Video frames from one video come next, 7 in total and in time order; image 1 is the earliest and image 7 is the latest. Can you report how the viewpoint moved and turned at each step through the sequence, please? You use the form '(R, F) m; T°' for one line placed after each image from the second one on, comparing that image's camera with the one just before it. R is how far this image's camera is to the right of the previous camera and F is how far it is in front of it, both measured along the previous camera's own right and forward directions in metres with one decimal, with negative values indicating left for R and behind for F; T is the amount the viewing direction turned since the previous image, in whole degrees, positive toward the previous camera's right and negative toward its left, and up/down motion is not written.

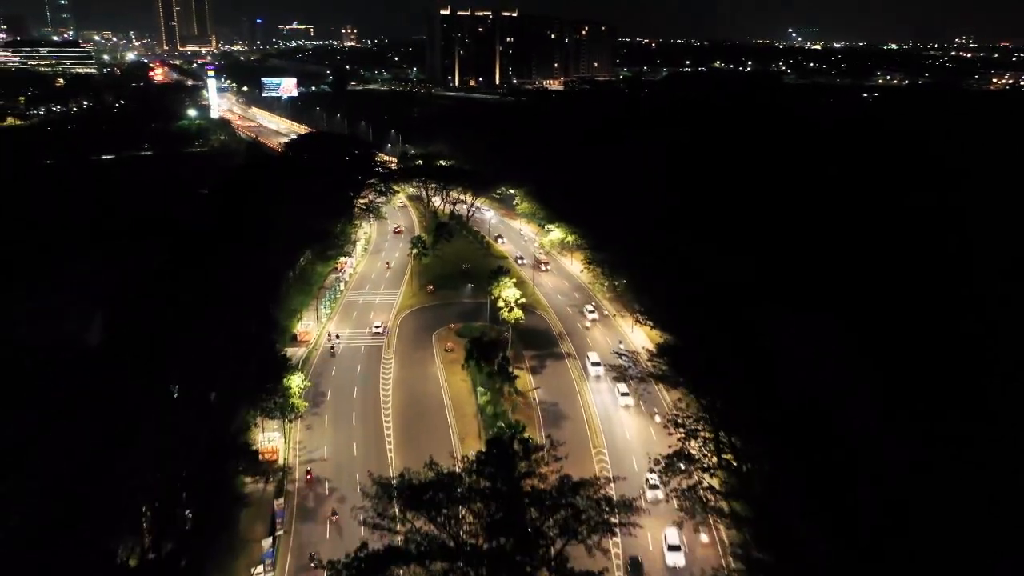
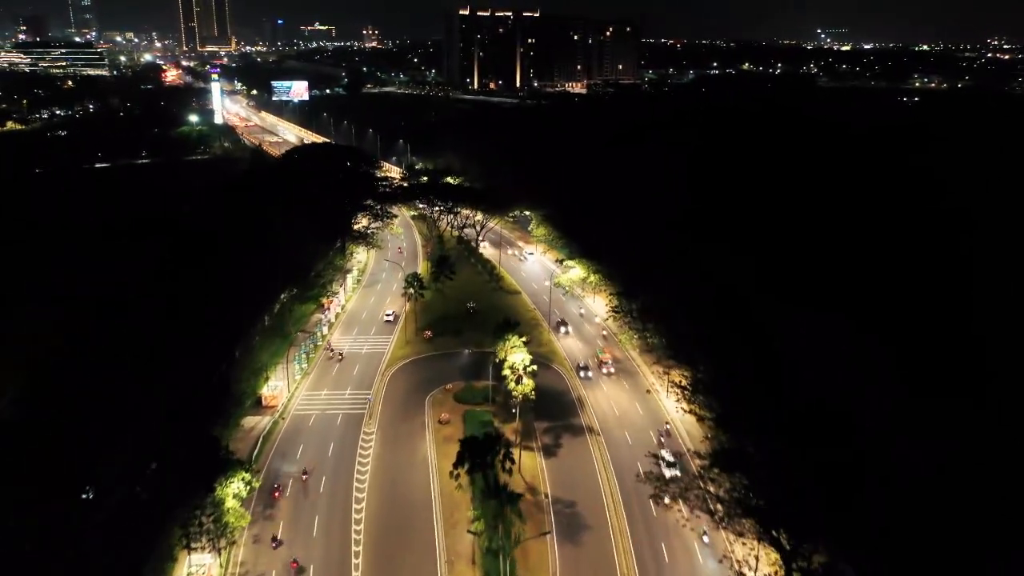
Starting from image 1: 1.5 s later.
(+0.4, +6.4) m; -1°
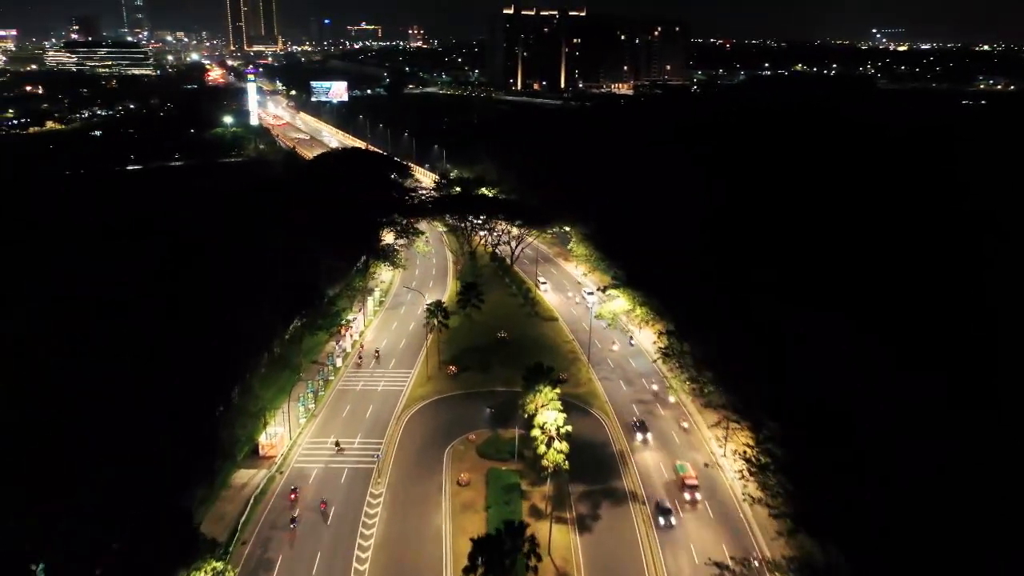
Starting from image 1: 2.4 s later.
(+0.3, +4.1) m; -3°
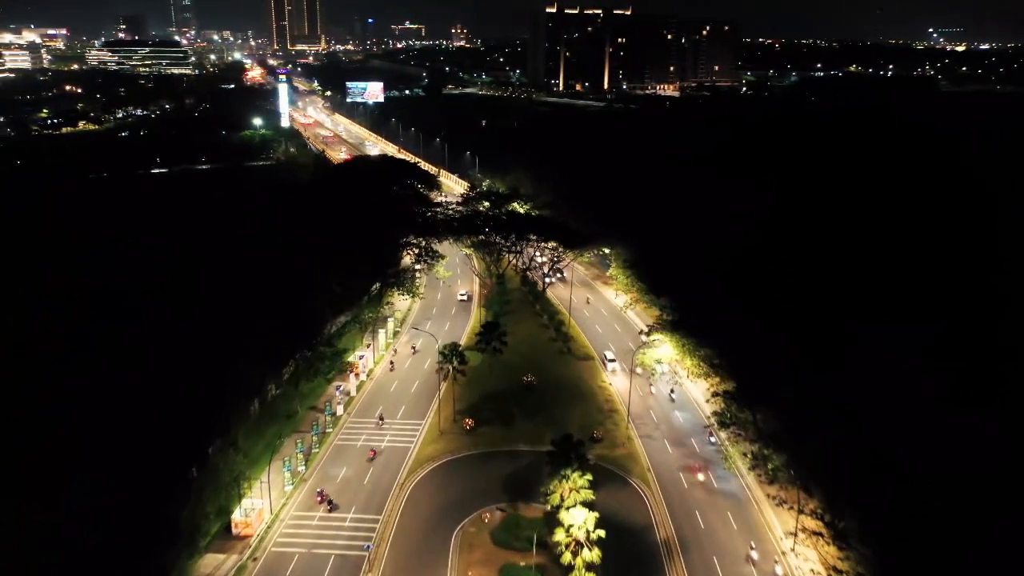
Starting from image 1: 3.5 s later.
(+0.4, +4.7) m; -3°
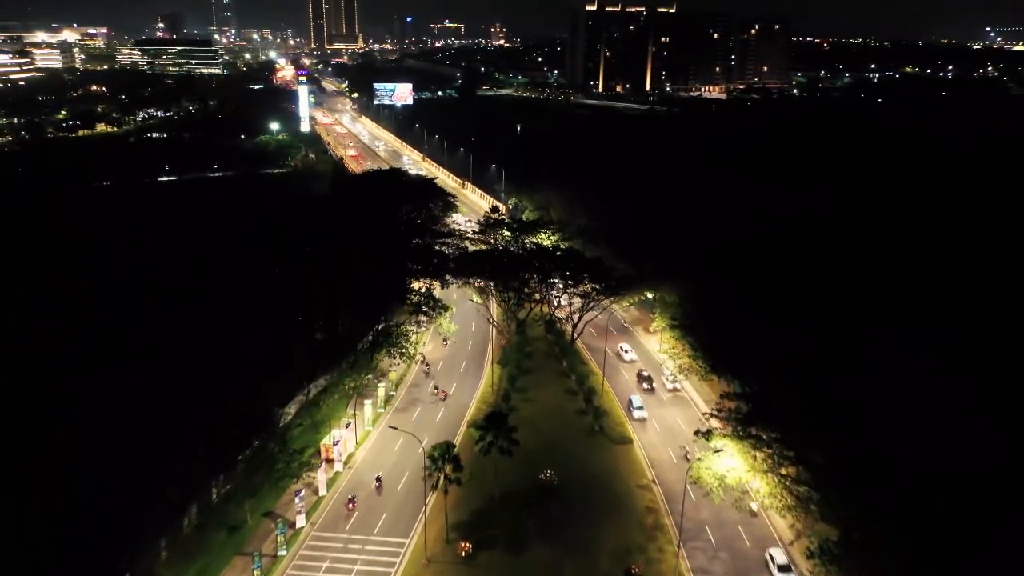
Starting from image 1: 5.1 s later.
(+0.6, +7.0) m; -3°
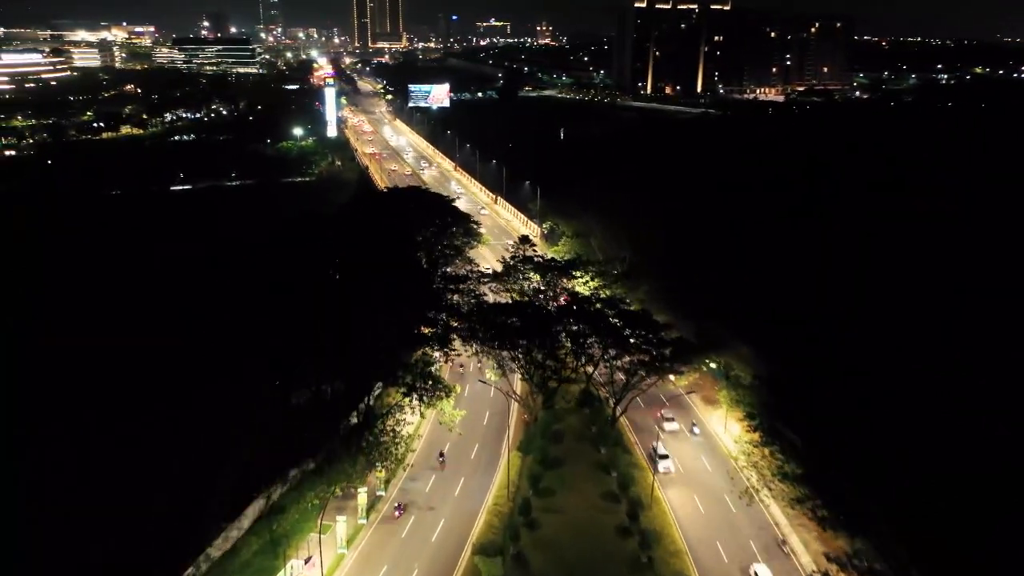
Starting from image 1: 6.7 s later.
(+0.5, +6.9) m; -3°
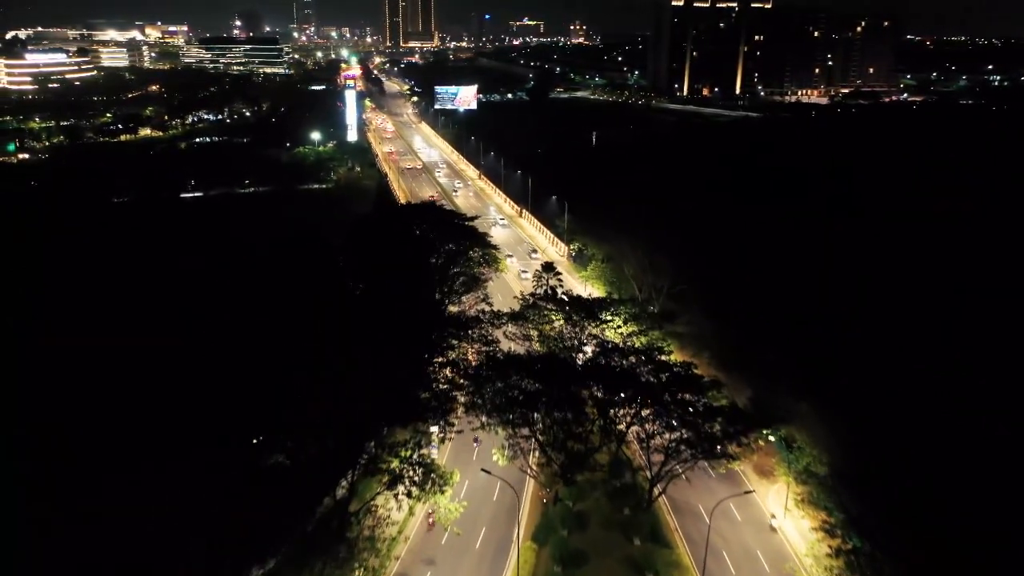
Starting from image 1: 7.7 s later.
(+0.4, +4.6) m; -2°
